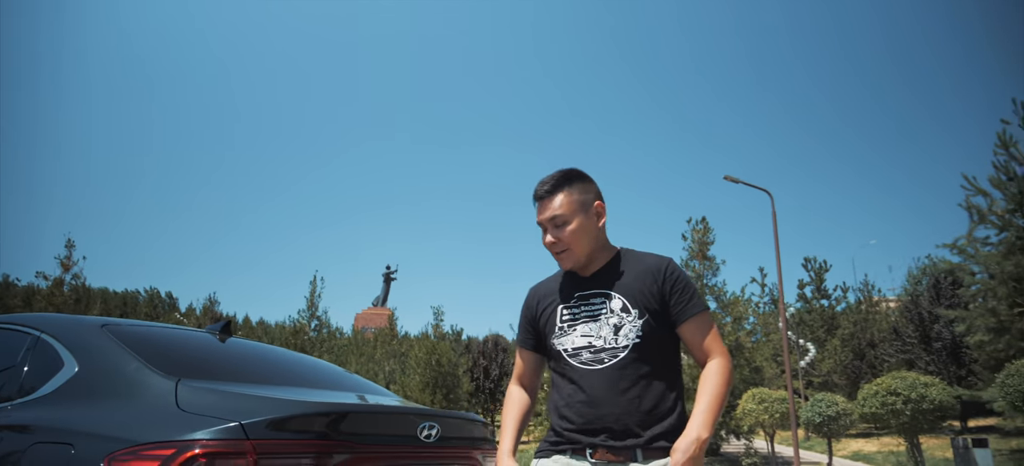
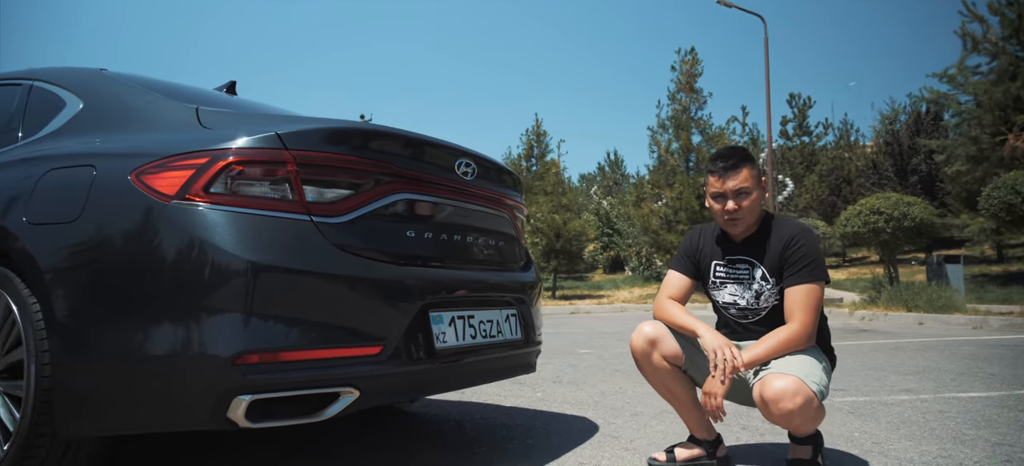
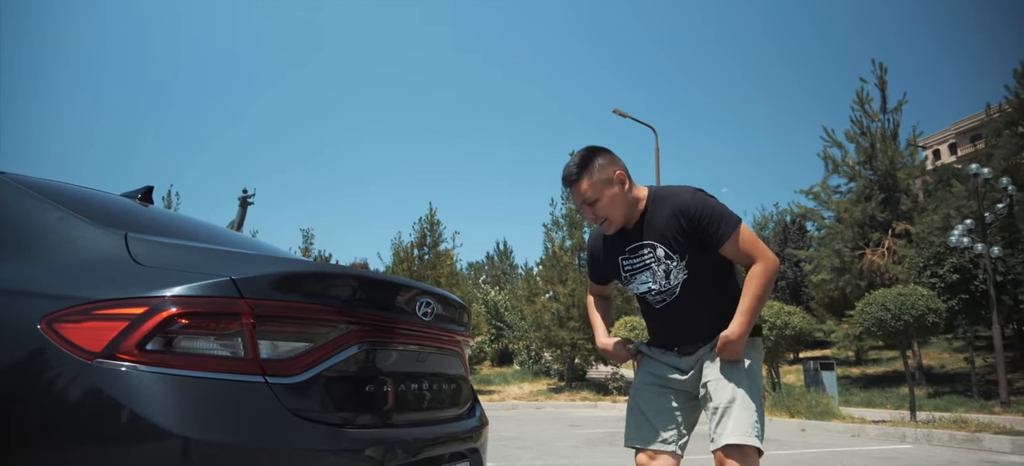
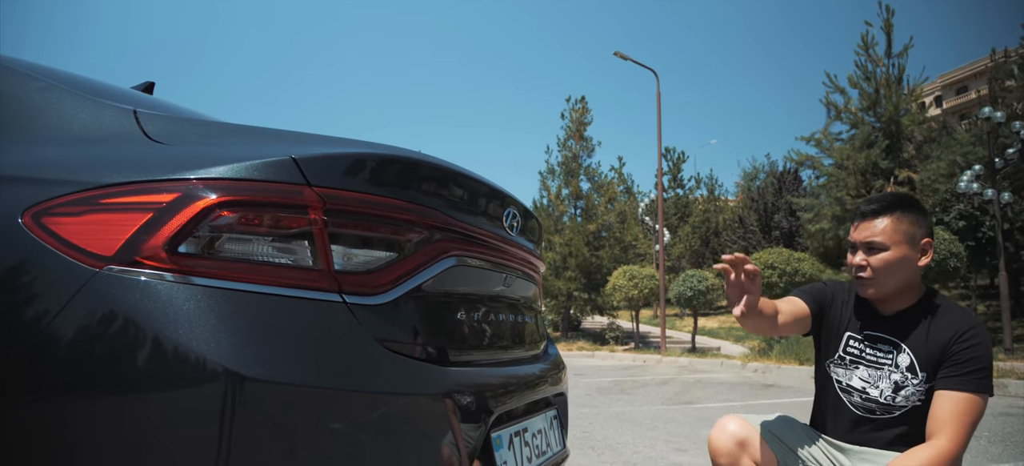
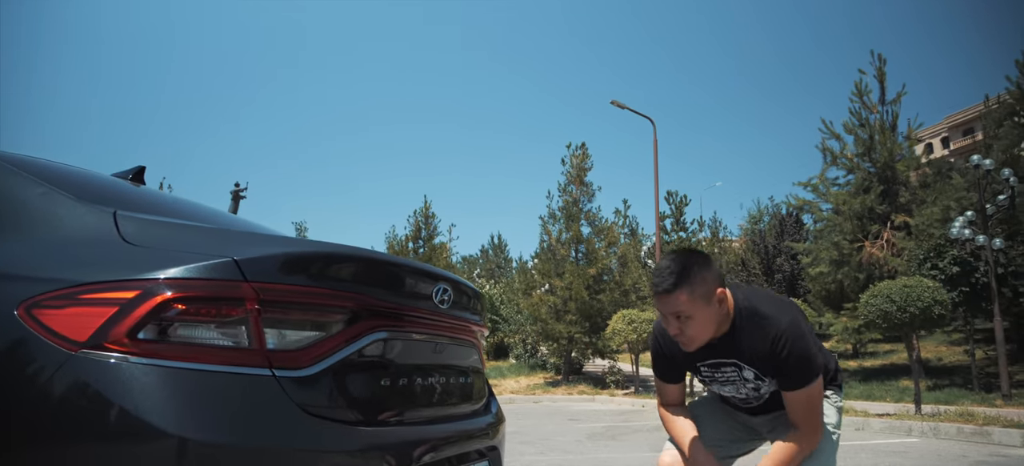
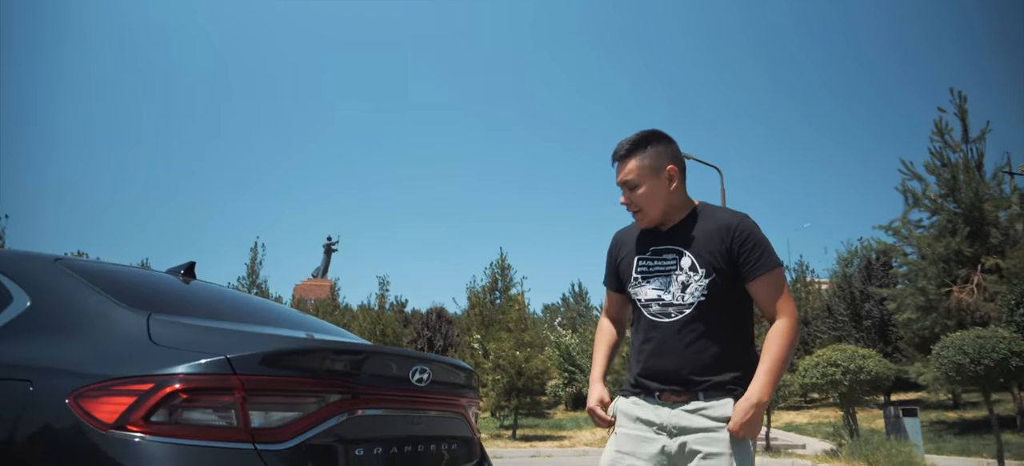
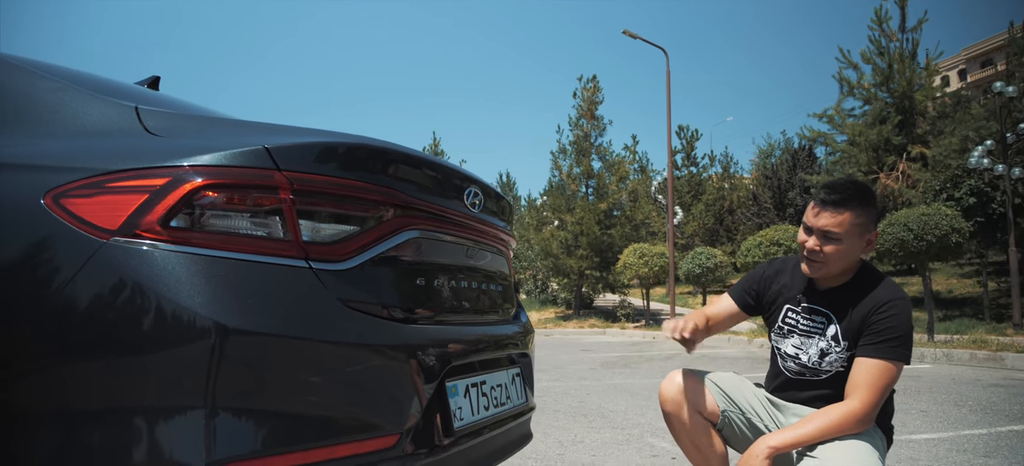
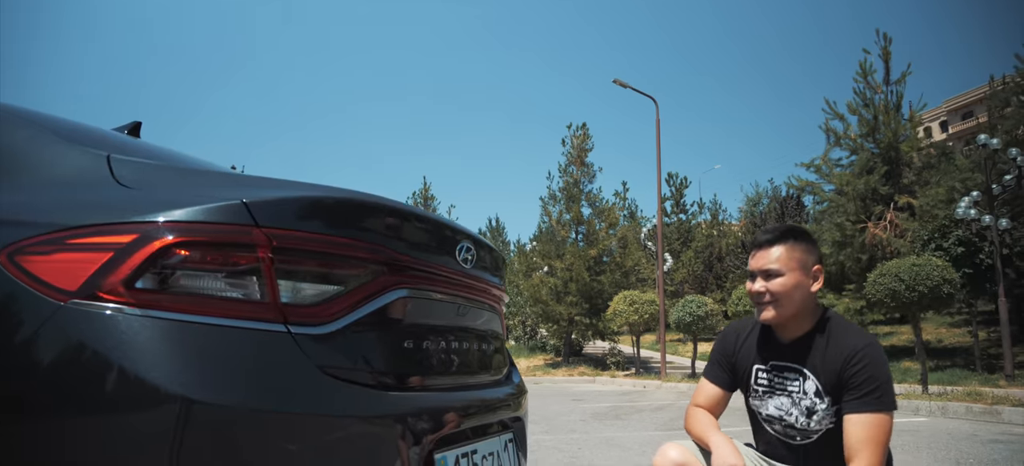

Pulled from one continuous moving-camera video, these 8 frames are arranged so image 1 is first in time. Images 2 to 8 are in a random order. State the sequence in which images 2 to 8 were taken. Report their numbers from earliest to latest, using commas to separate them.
6, 3, 5, 8, 4, 7, 2
